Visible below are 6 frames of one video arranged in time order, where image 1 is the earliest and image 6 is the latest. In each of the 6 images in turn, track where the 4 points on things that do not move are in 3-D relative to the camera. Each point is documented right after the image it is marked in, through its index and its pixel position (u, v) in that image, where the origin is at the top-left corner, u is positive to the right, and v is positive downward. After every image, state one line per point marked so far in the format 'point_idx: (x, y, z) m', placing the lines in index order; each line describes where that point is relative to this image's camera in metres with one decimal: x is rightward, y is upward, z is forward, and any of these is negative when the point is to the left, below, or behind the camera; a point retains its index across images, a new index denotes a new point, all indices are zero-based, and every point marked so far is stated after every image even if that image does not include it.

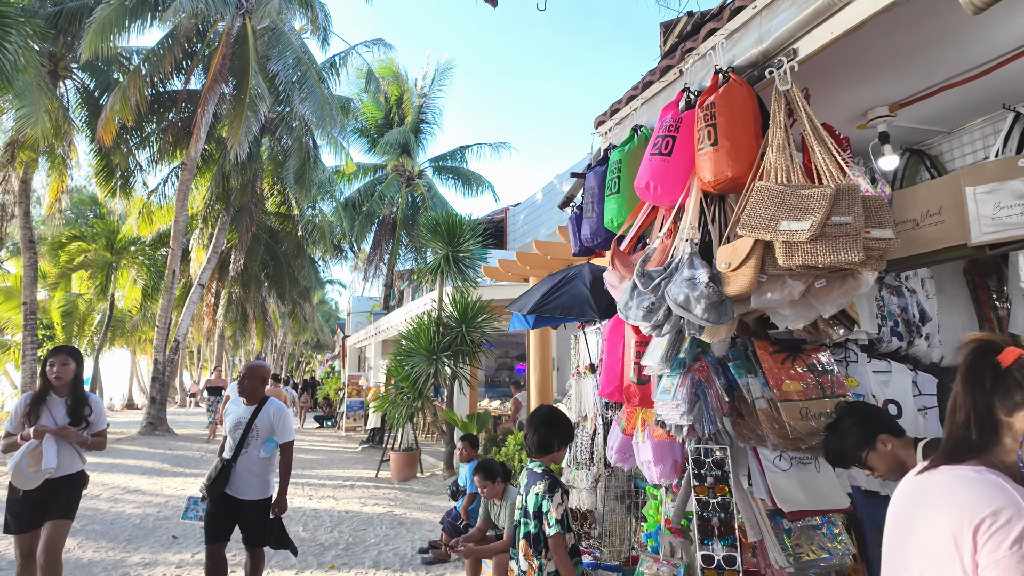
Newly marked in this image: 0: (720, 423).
0: (+0.9, -0.6, +2.6) m
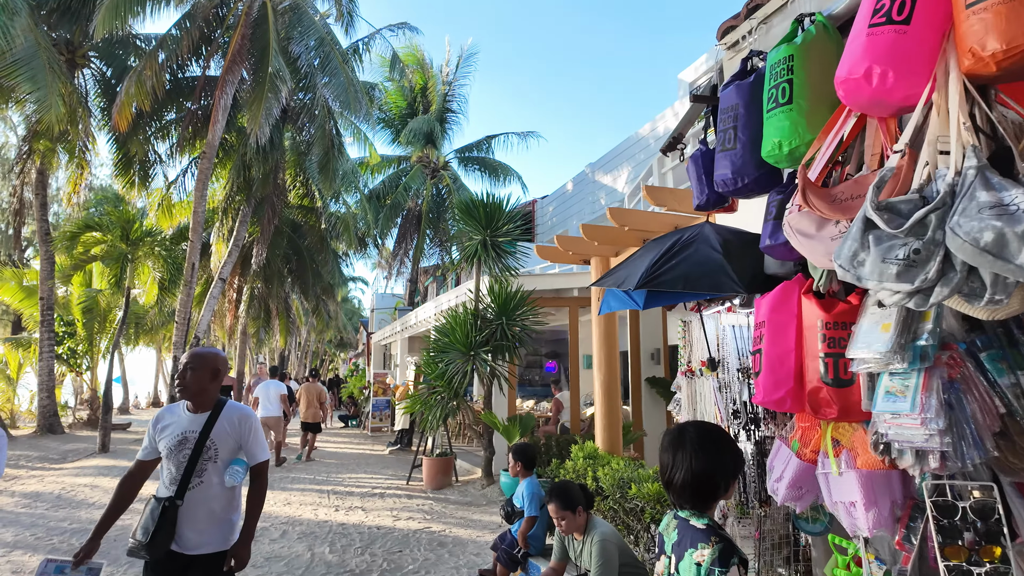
0: (+1.3, -0.4, +1.6) m
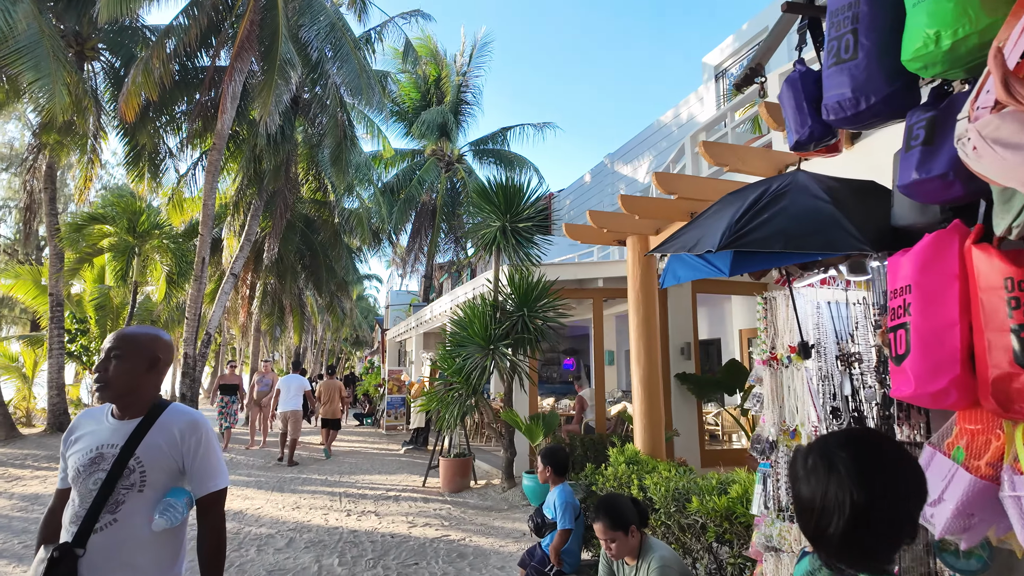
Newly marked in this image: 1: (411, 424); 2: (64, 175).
0: (+1.4, -0.3, +1.1) m
1: (-2.0, -2.6, +11.6) m
2: (-13.0, +3.3, +17.3) m
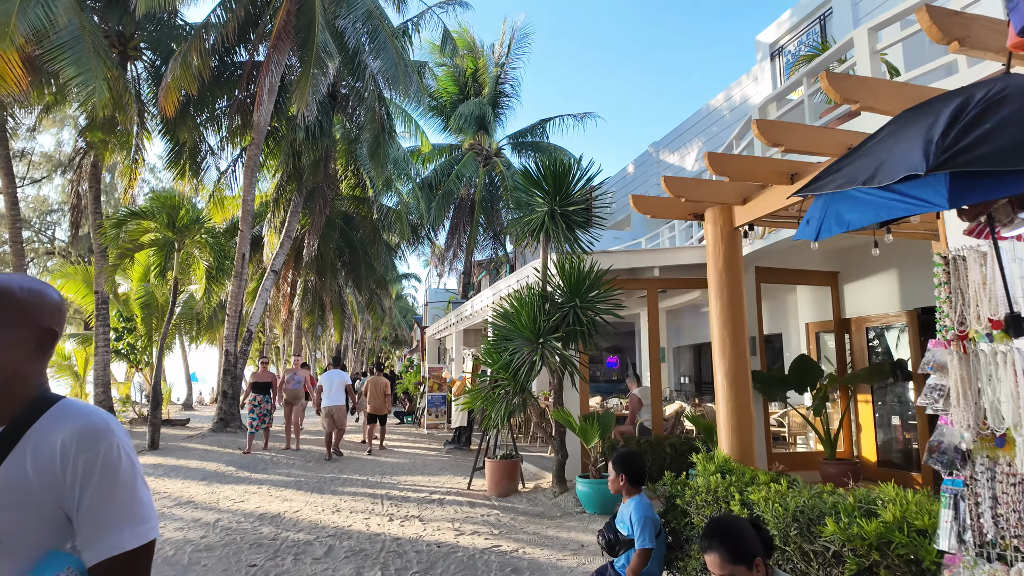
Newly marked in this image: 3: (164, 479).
0: (+1.6, -0.2, +0.4) m
1: (-1.1, -2.5, +11.2) m
2: (-11.8, +3.3, +17.5) m
3: (-5.0, -2.7, +8.5) m
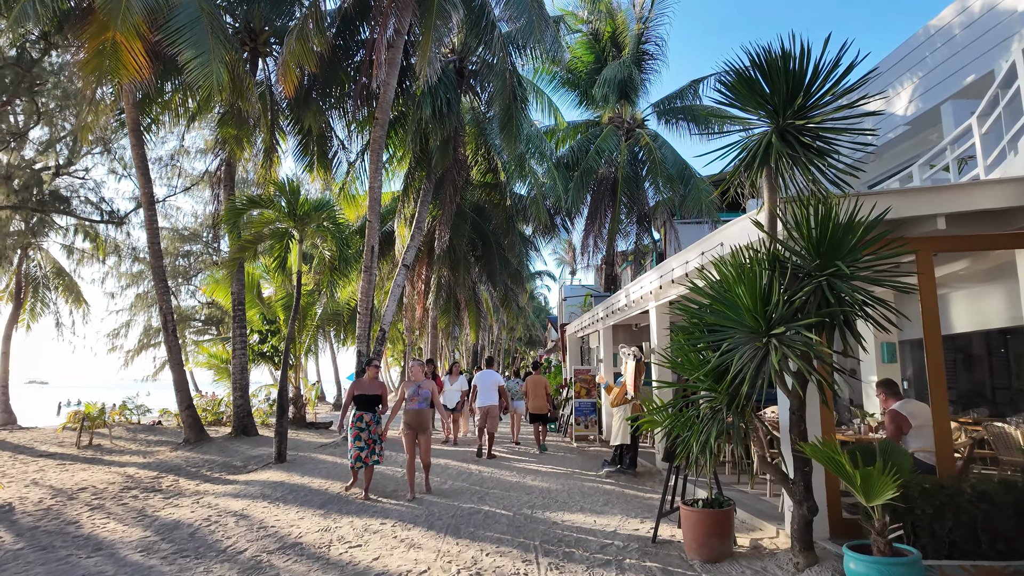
0: (+1.8, +0.1, -2.1) m
1: (+1.5, -2.3, +8.9) m
2: (-7.7, +3.2, +17.5) m
3: (-2.8, -2.6, +7.2) m
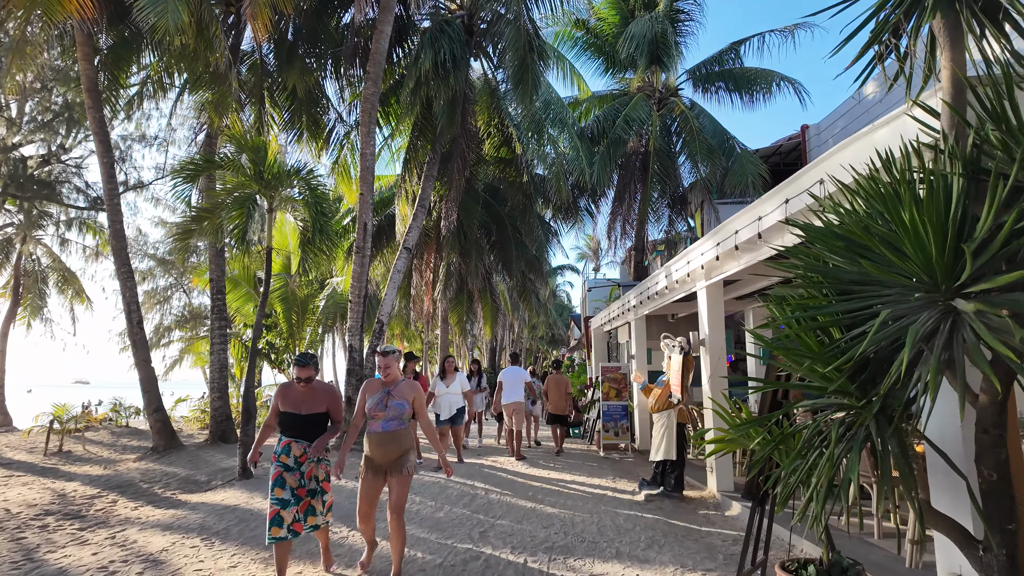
0: (+1.5, +0.4, -4.0) m
1: (+1.7, -2.0, +7.0) m
2: (-7.3, +3.5, +15.9) m
3: (-2.7, -2.3, +5.4) m
